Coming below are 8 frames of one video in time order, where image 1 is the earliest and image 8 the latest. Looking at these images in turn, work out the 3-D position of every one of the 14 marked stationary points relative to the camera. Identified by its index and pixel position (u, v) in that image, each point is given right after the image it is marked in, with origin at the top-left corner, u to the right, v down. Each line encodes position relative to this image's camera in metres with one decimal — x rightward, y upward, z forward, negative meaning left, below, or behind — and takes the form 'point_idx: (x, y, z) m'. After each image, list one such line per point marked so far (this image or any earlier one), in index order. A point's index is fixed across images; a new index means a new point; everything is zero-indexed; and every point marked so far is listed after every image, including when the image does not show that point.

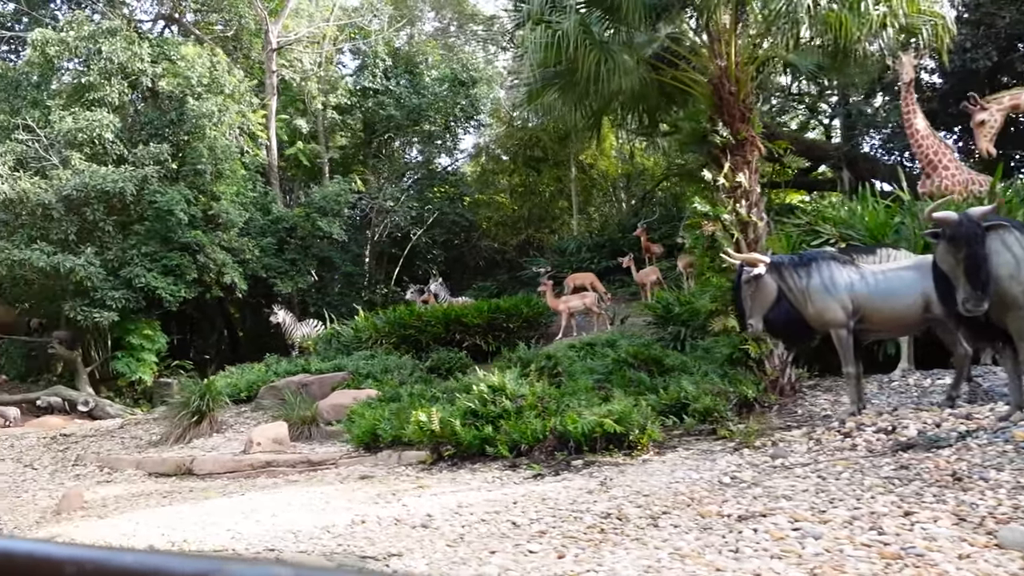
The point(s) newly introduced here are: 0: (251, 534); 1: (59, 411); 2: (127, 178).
0: (-1.2, -1.2, +4.4) m
1: (-6.4, -1.7, +13.1) m
2: (-5.3, +1.5, +12.9) m
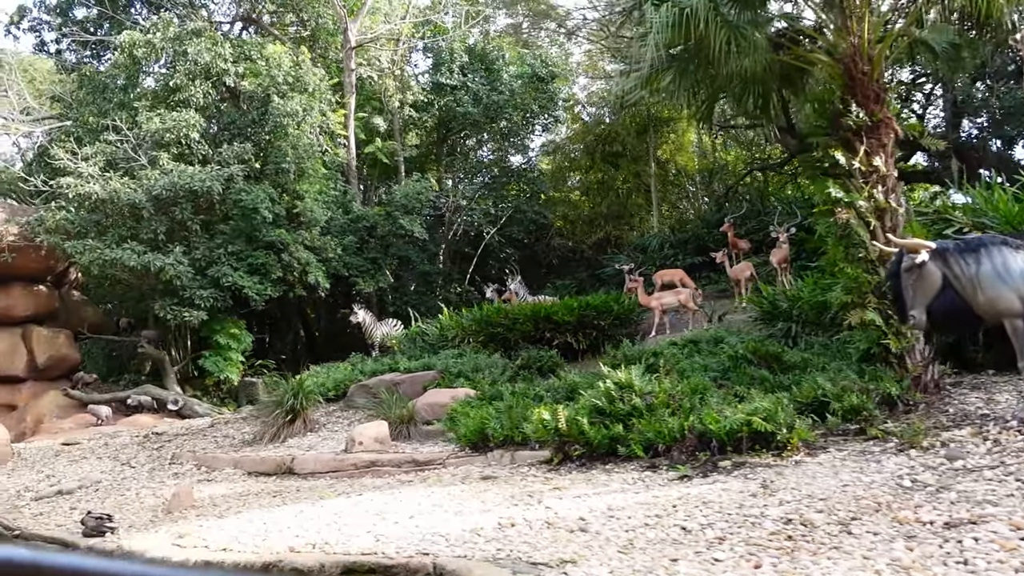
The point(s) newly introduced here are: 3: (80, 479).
0: (-0.5, -1.1, +4.2) m
1: (-5.2, -1.7, +13.2) m
2: (-4.1, +1.5, +12.9) m
3: (-4.3, -1.9, +9.3) m
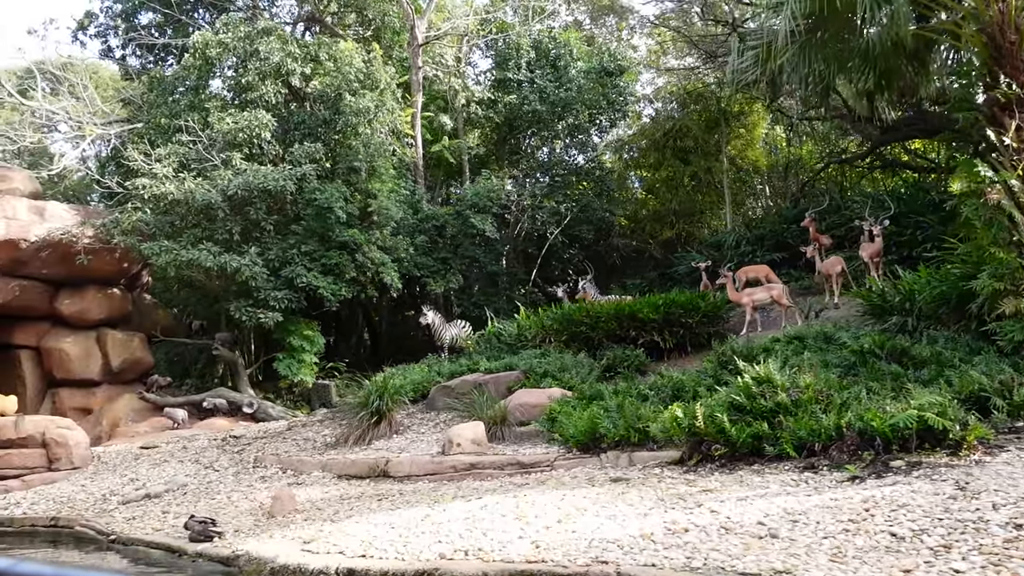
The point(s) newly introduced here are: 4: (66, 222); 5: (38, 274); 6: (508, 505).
0: (+0.2, -1.0, +3.8) m
1: (-4.0, -1.8, +13.0) m
2: (-3.1, +1.5, +12.7) m
3: (-3.4, -1.9, +9.1) m
4: (-6.1, +0.9, +12.7) m
5: (-6.6, +0.2, +12.8) m
6: (0.0, -1.2, +5.1) m
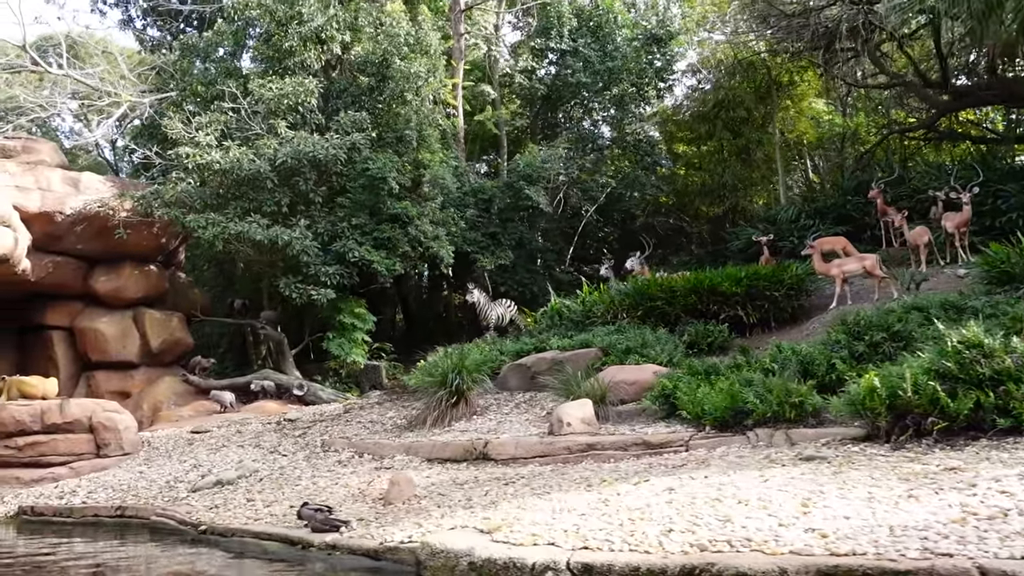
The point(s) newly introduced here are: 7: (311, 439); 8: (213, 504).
0: (+1.1, -0.8, +3.1) m
1: (-3.2, -1.4, +12.3) m
2: (-2.2, +1.9, +12.0) m
3: (-2.5, -1.6, +8.4) m
4: (-5.3, +1.2, +12.0) m
5: (-5.7, +0.5, +12.1) m
6: (+0.9, -1.0, +4.5) m
7: (-2.1, -1.6, +9.7) m
8: (-2.3, -1.7, +7.1) m
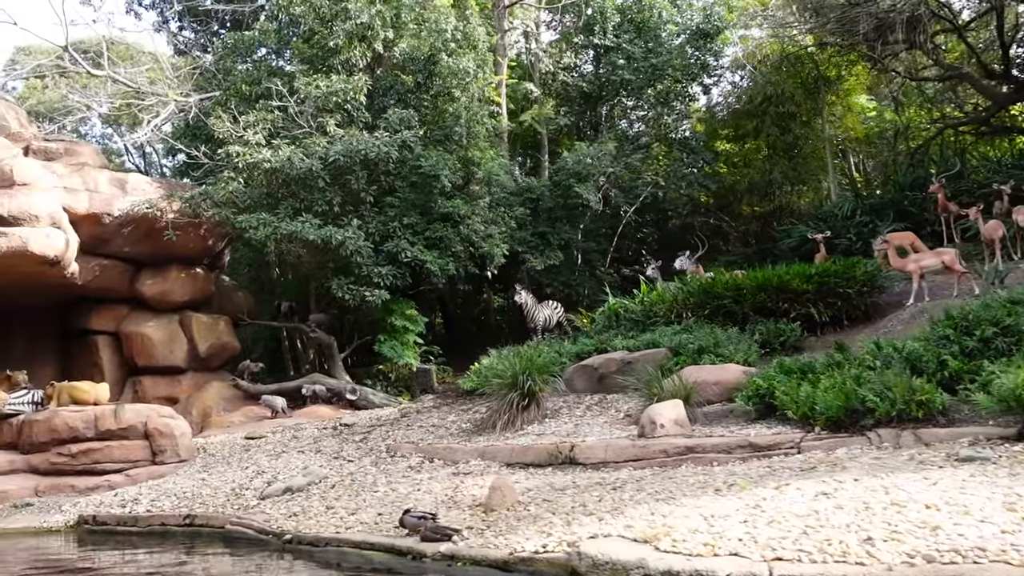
0: (+1.7, -0.8, +2.8) m
1: (-2.5, -1.5, +12.0) m
2: (-1.5, +1.8, +11.7) m
3: (-1.8, -1.6, +8.1) m
4: (-4.6, +1.2, +11.7) m
5: (-5.0, +0.5, +11.8) m
6: (+1.5, -0.9, +4.1) m
7: (-1.4, -1.6, +9.4) m
8: (-1.6, -1.6, +6.8) m
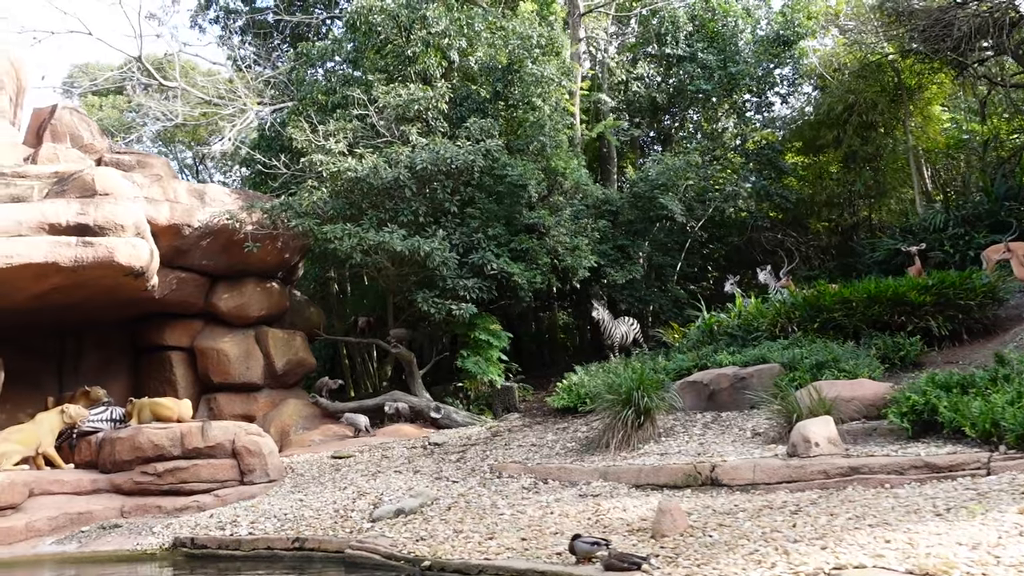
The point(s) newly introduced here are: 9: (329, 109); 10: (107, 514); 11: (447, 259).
0: (+2.6, -0.7, +2.2) m
1: (-1.3, -1.6, +11.6) m
2: (-0.4, +1.7, +11.3) m
3: (-0.8, -1.7, +7.6) m
4: (-3.5, +1.0, +11.4) m
5: (-3.9, +0.3, +11.5) m
6: (+2.4, -0.9, +3.6) m
7: (-0.4, -1.7, +8.9) m
8: (-0.7, -1.7, +6.3) m
9: (-2.6, +2.5, +12.9) m
10: (-3.9, -2.2, +8.8) m
11: (-0.8, +0.3, +10.9) m
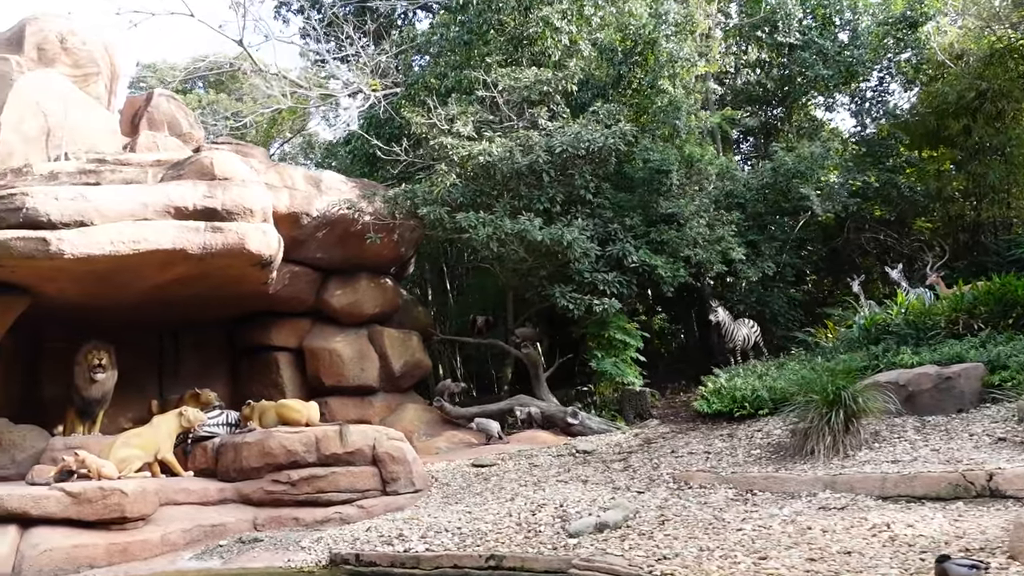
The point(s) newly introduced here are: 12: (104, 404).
0: (+4.0, -0.5, +1.2) m
1: (+0.3, -1.6, +10.6) m
2: (+1.2, +1.7, +10.4) m
3: (+0.7, -1.6, +6.7) m
4: (-1.9, +1.1, +10.6) m
5: (-2.3, +0.3, +10.7) m
6: (+3.8, -0.7, +2.6) m
7: (+1.2, -1.6, +8.0) m
8: (+0.8, -1.5, +5.4) m
9: (-0.9, +2.5, +12.1) m
10: (-2.3, -2.1, +8.0) m
11: (+0.8, +0.4, +10.0) m
12: (-4.1, -1.2, +9.2) m
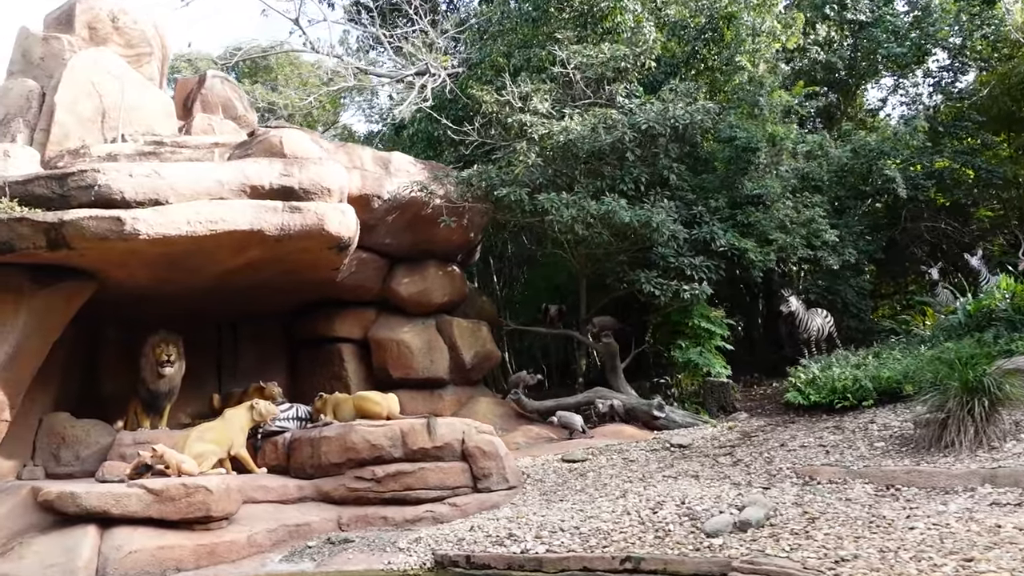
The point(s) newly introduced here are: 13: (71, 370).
0: (+4.7, -0.3, +0.6) m
1: (+1.1, -1.4, +10.1) m
2: (+2.0, +1.9, +9.8) m
3: (+1.5, -1.4, +6.1) m
4: (-1.0, +1.2, +10.0) m
5: (-1.4, +0.5, +10.1) m
6: (+4.6, -0.5, +2.0) m
7: (+2.0, -1.4, +7.4) m
8: (+1.6, -1.4, +4.8) m
9: (-0.1, +2.7, +11.5) m
10: (-1.5, -1.9, +7.4) m
11: (+1.7, +0.6, +9.5) m
12: (-3.2, -1.0, +8.7) m
13: (-4.3, -0.8, +9.0) m
